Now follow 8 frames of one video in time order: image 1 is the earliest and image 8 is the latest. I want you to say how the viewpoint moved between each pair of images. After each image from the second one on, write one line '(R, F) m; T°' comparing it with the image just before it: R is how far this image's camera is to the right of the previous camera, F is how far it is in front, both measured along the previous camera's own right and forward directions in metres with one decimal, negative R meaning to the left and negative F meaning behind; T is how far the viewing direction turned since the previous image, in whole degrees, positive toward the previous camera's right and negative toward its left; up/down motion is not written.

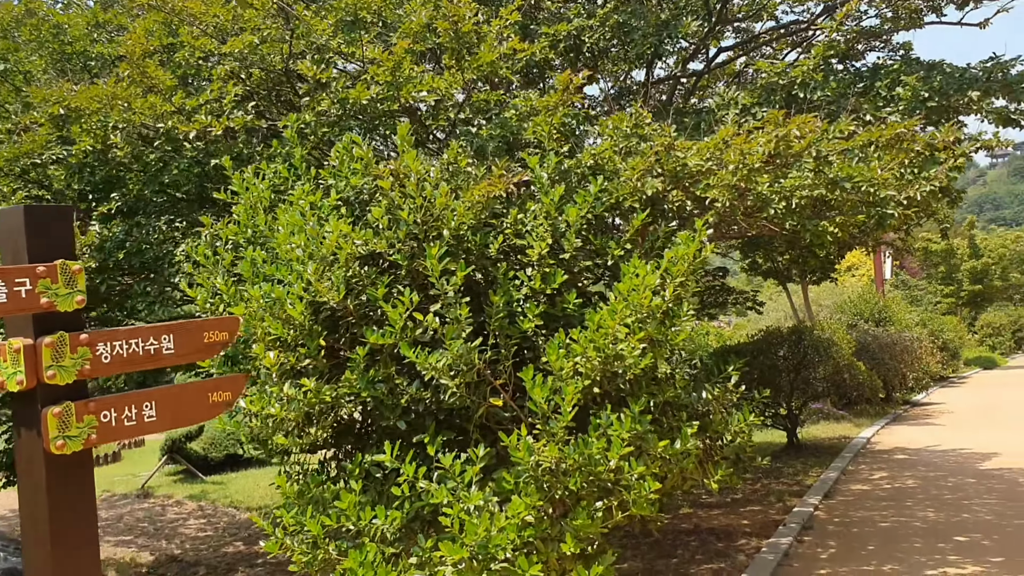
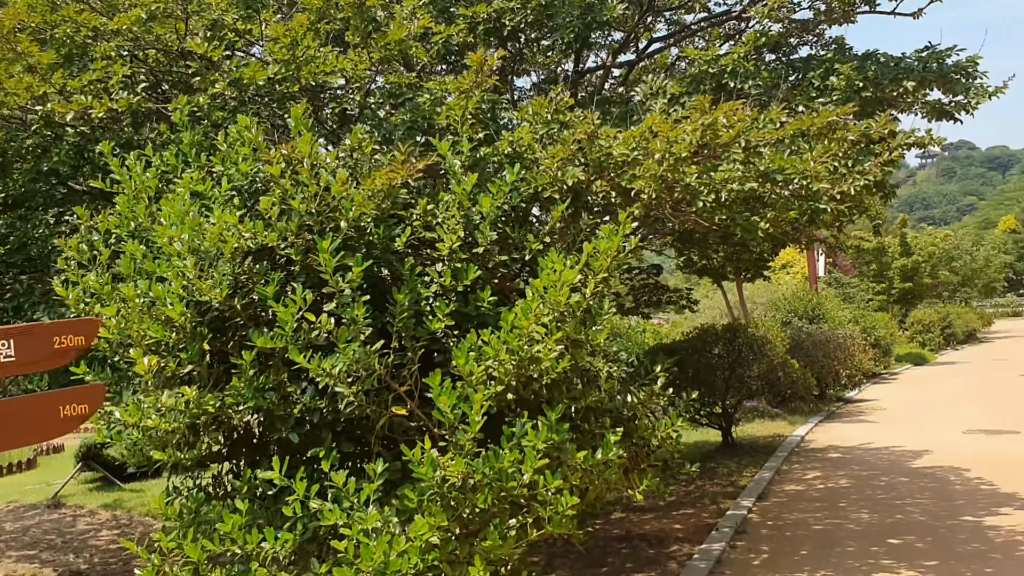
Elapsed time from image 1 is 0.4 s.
(+0.1, +0.3) m; +3°
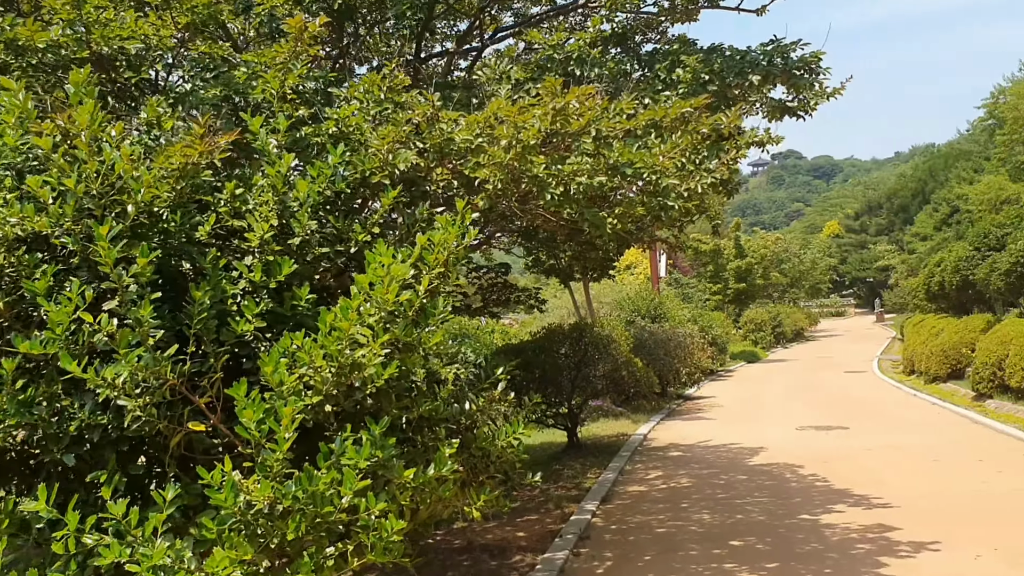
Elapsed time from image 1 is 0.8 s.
(+0.1, +0.3) m; +9°
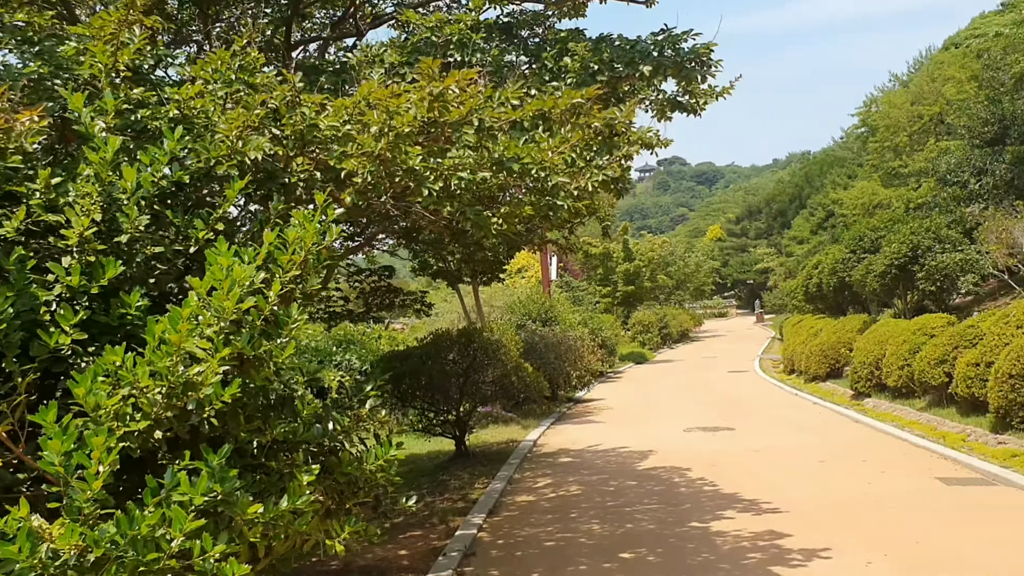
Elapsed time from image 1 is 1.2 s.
(+0.1, +0.3) m; +6°
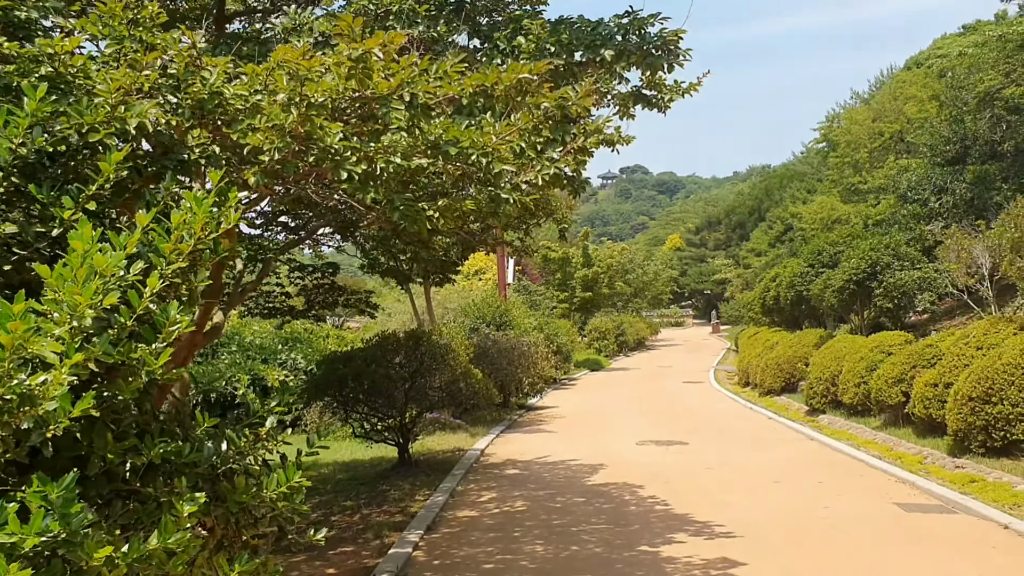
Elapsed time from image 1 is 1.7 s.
(+0.1, +0.4) m; +2°
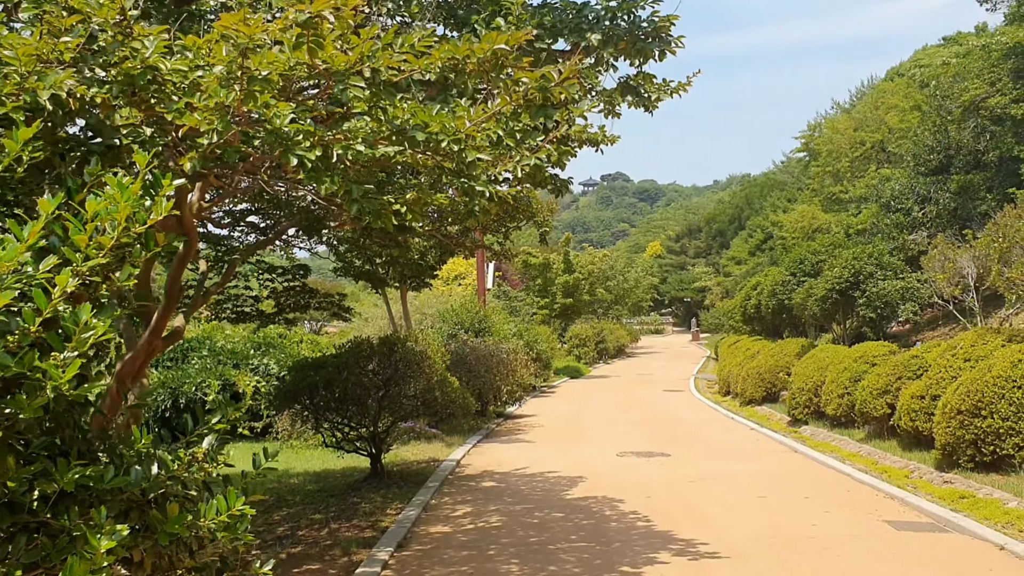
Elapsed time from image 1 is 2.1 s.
(0.0, +0.3) m; +1°
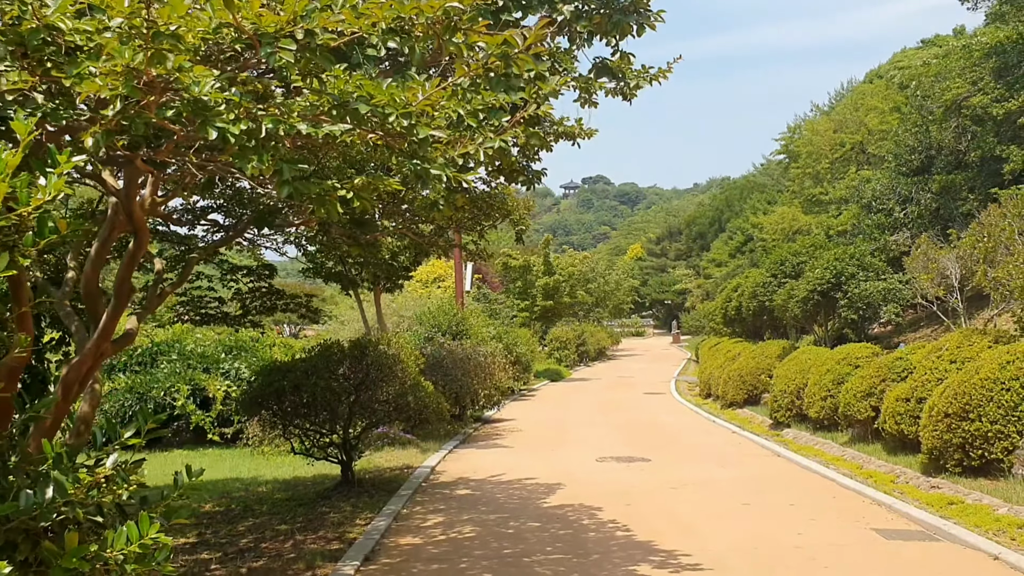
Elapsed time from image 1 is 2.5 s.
(0.0, +0.3) m; +1°
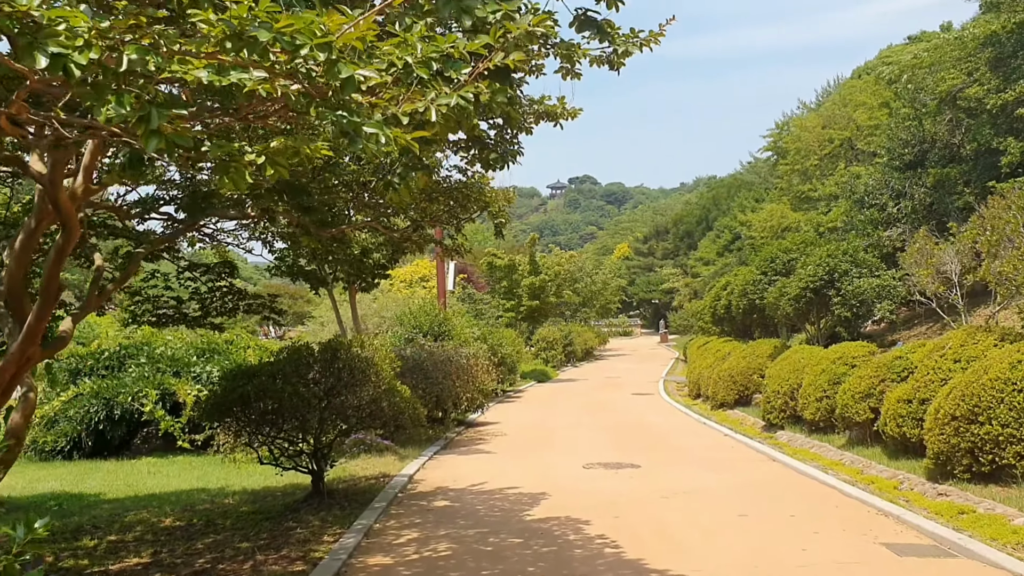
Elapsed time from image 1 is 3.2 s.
(+0.1, +0.5) m; +1°
